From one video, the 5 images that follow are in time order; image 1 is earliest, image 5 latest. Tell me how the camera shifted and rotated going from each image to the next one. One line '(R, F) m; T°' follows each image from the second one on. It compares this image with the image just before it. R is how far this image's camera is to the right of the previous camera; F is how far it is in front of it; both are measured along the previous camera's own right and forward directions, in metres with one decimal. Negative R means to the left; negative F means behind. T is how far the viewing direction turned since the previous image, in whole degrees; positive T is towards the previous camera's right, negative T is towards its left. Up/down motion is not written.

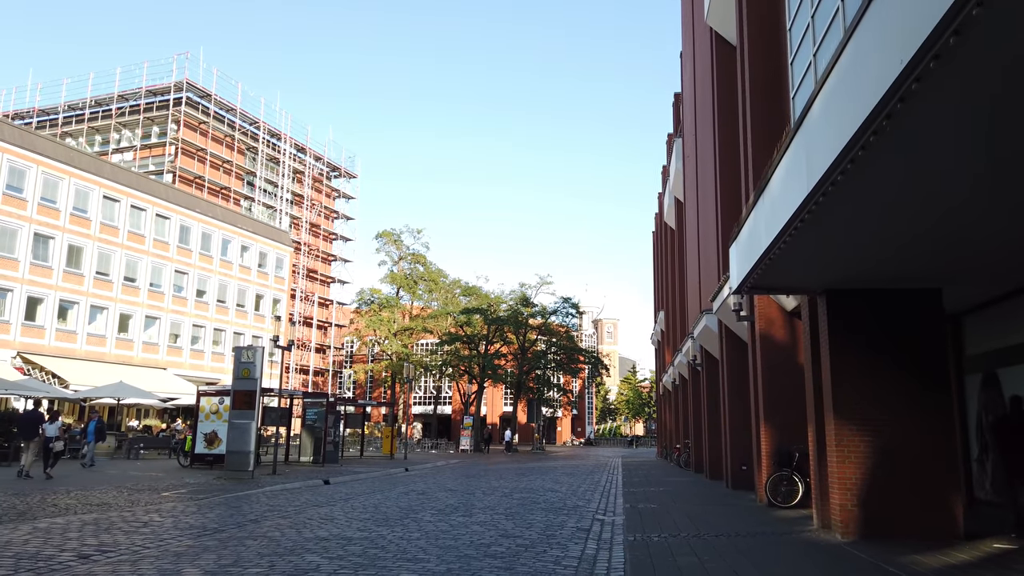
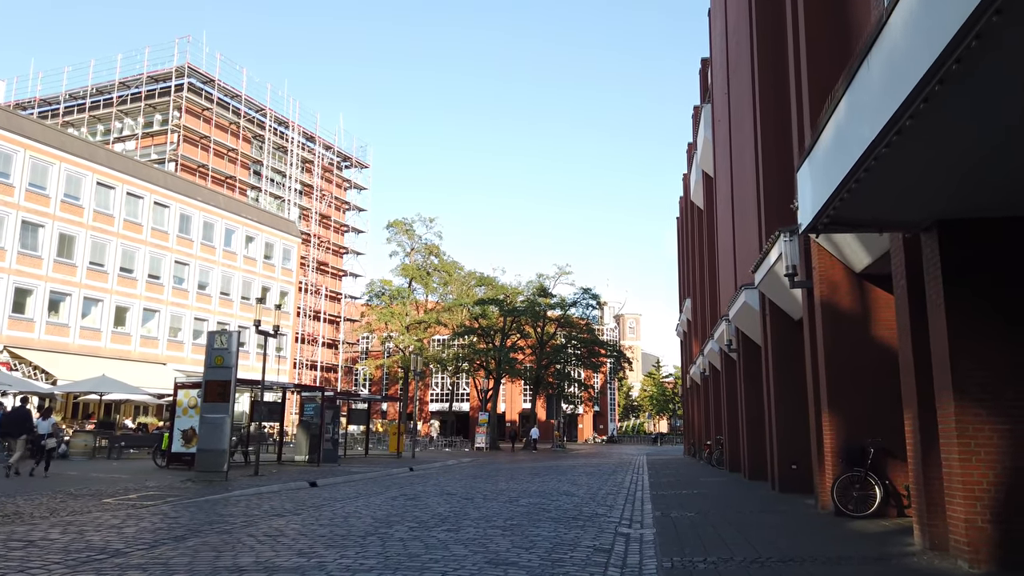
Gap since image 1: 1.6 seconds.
(+0.3, +2.9) m; -2°
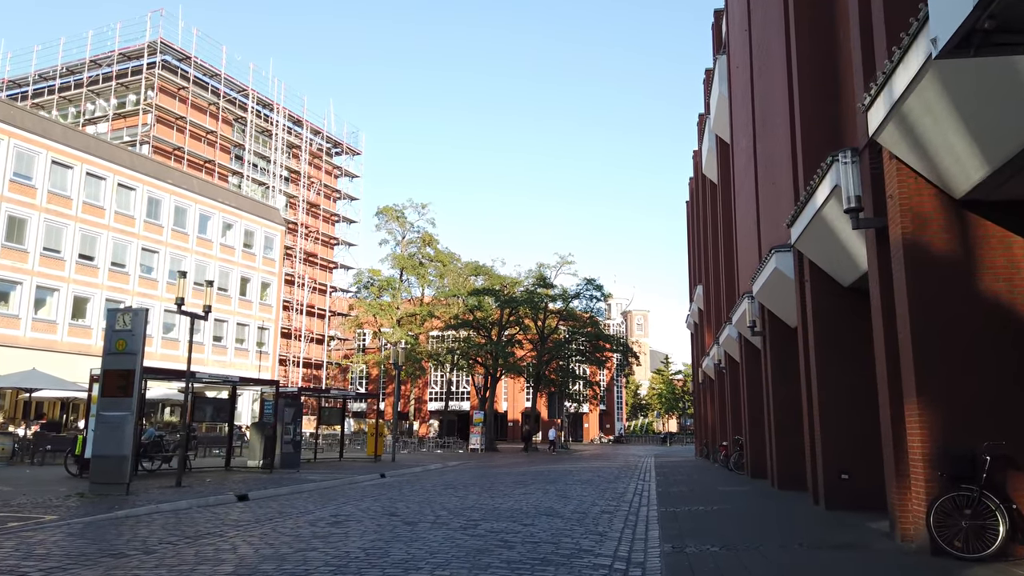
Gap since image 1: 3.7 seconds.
(+0.7, +3.9) m; -1°
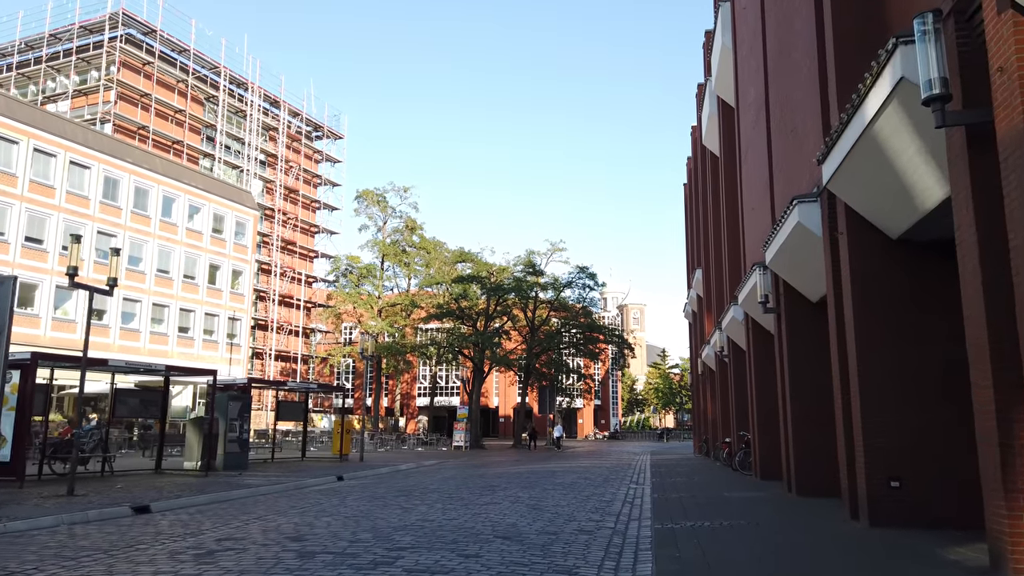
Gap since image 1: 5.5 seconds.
(+0.6, +3.1) m; 0°
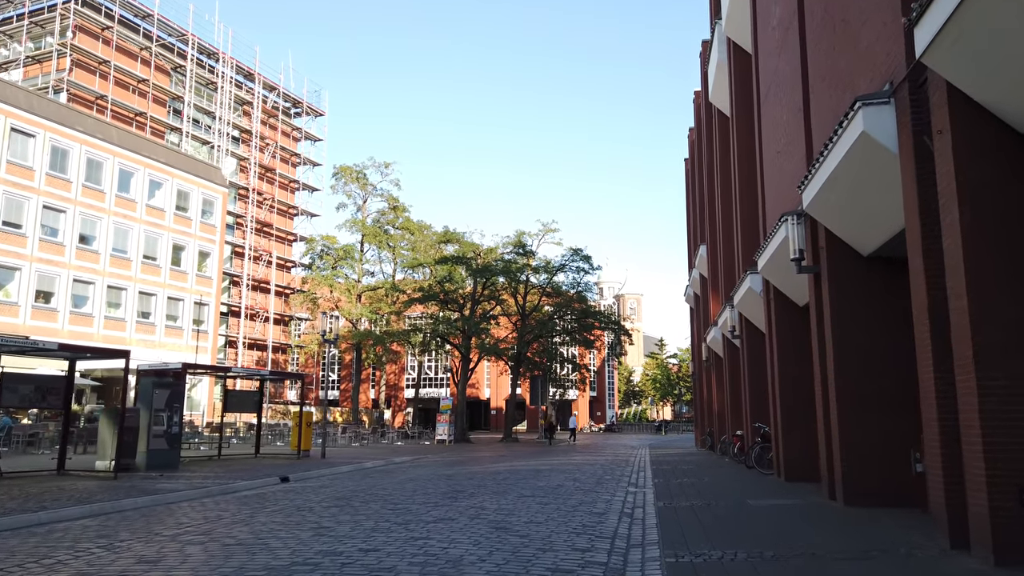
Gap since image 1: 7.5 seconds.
(+0.5, +3.5) m; 0°
